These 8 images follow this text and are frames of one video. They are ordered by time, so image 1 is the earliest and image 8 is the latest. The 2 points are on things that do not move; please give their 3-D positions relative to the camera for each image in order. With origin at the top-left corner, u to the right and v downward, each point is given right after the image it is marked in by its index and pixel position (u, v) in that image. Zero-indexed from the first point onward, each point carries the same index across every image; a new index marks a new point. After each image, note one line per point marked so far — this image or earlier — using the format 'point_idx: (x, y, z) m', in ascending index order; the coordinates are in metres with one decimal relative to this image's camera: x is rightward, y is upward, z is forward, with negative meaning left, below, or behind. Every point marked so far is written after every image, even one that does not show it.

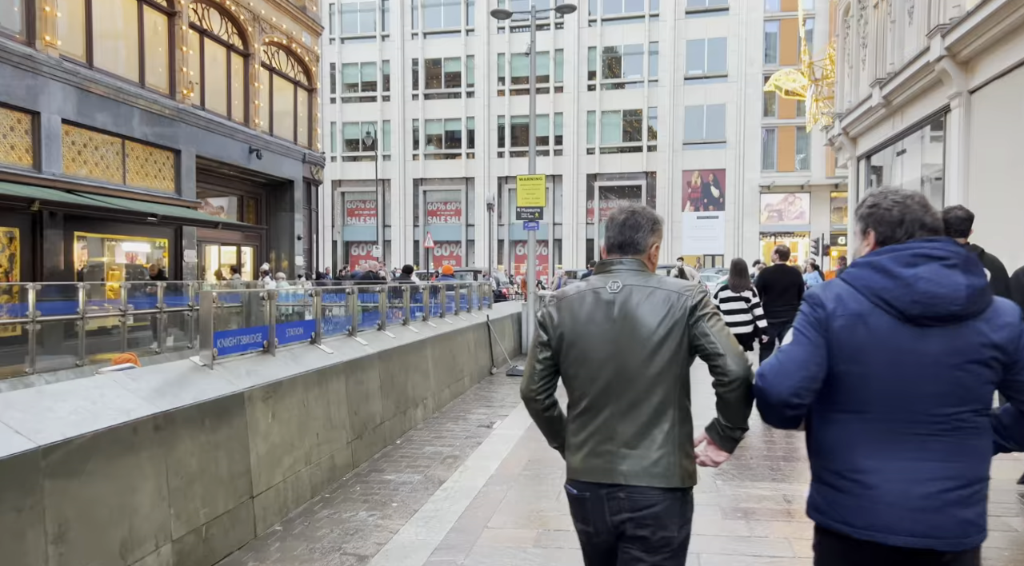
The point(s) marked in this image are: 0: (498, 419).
0: (-0.1, -1.4, +8.5) m
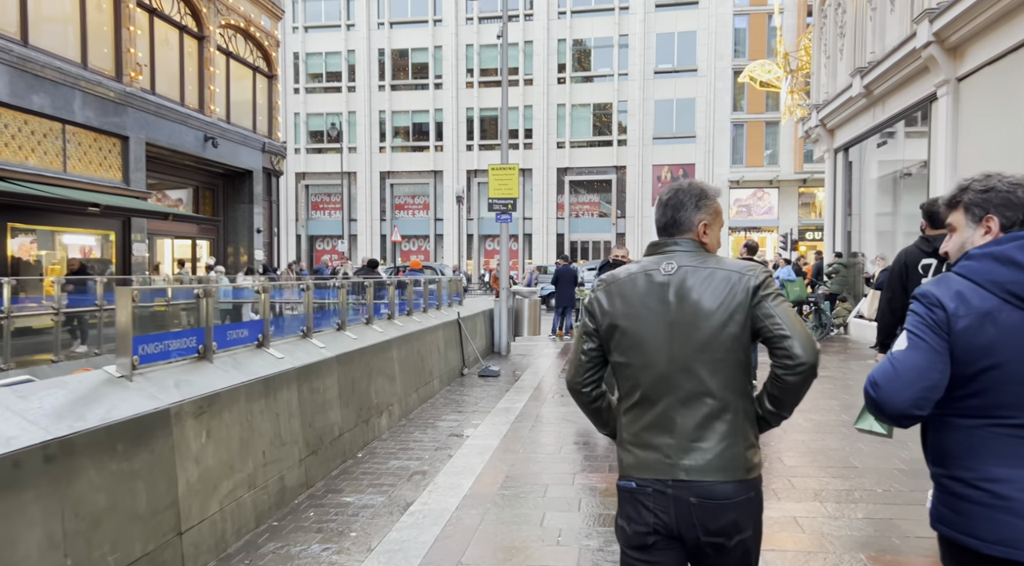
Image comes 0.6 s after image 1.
0: (-0.4, -1.3, +7.8) m
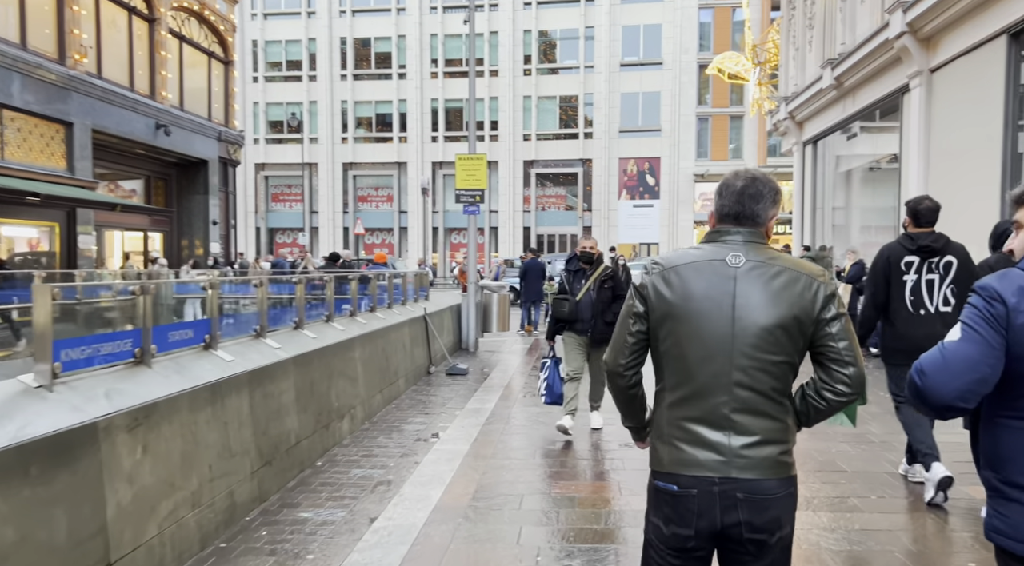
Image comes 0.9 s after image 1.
0: (-0.6, -1.3, +7.3) m
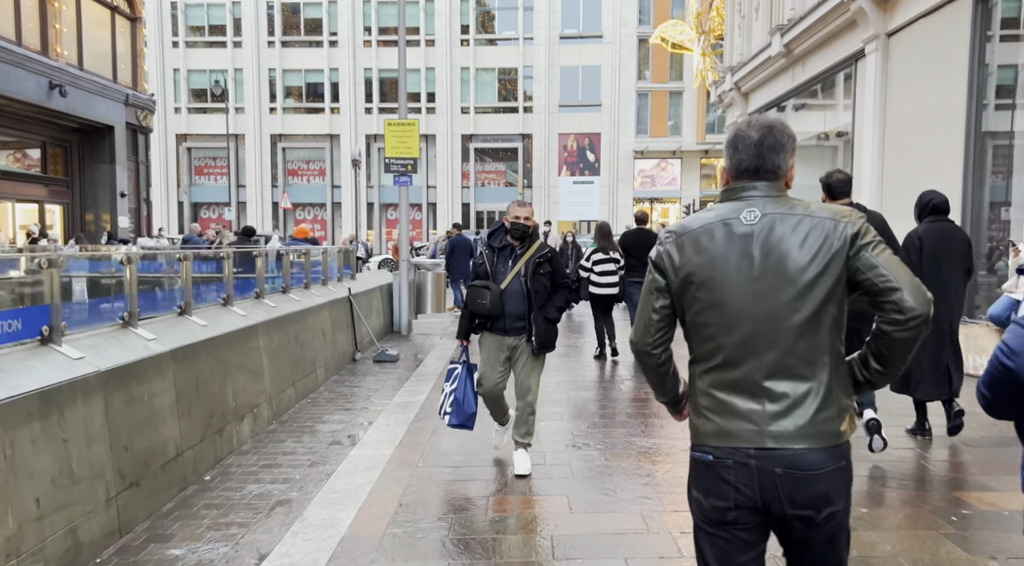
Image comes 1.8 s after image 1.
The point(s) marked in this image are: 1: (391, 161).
0: (-1.2, -1.1, +6.3) m
1: (-1.8, +1.8, +12.4) m
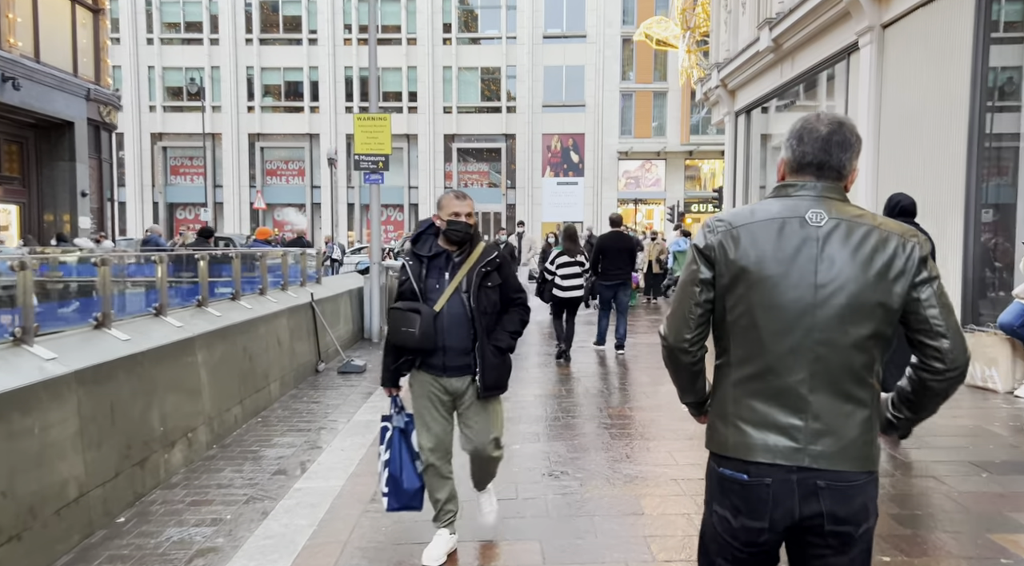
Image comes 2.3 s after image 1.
0: (-1.4, -1.1, +5.6) m
1: (-2.1, +1.7, +11.6) m
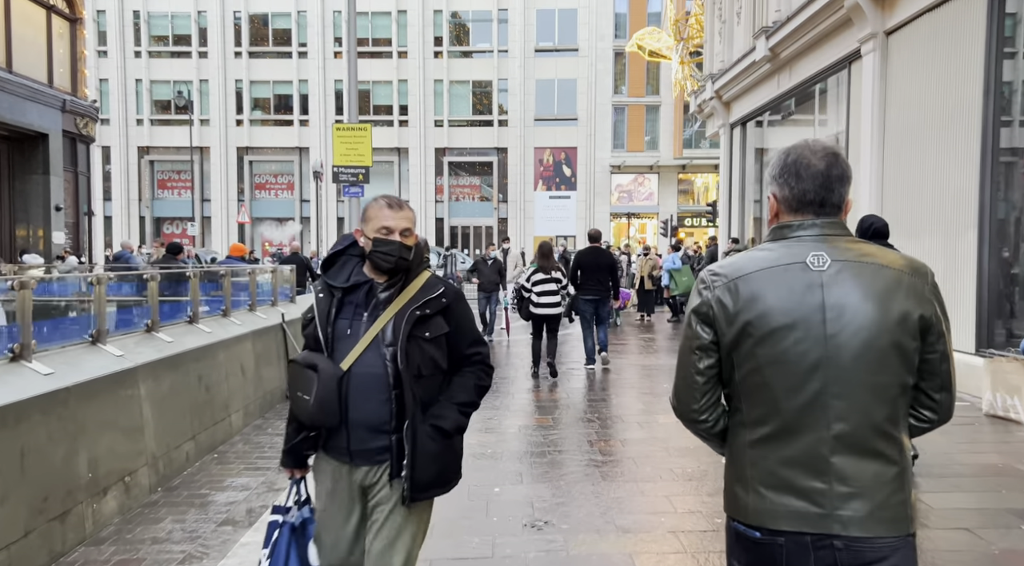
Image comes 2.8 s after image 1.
0: (-1.5, -1.3, +5.0) m
1: (-2.3, +1.5, +11.1) m
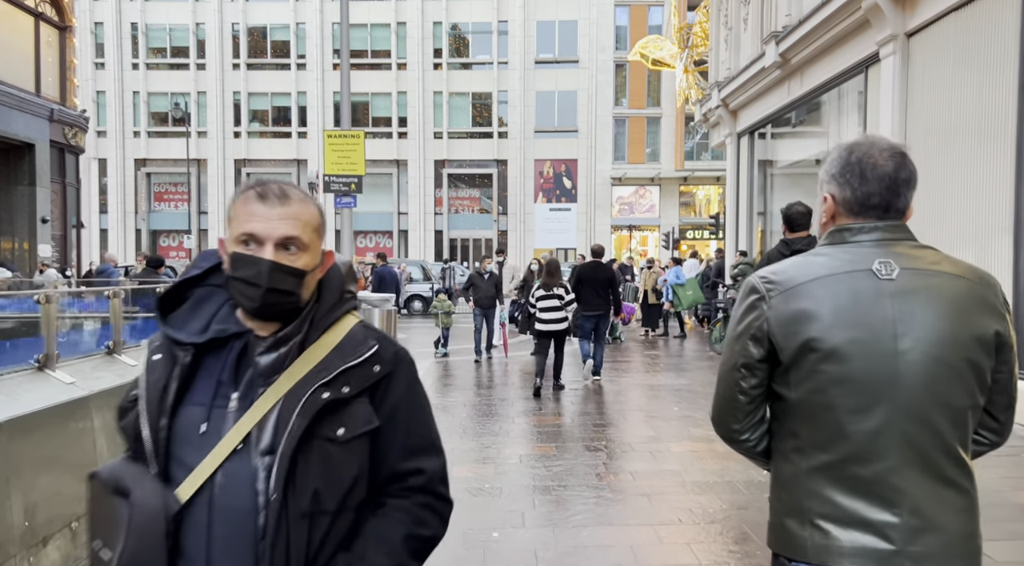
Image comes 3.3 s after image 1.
0: (-1.5, -1.4, +4.5) m
1: (-2.3, +1.3, +10.6) m
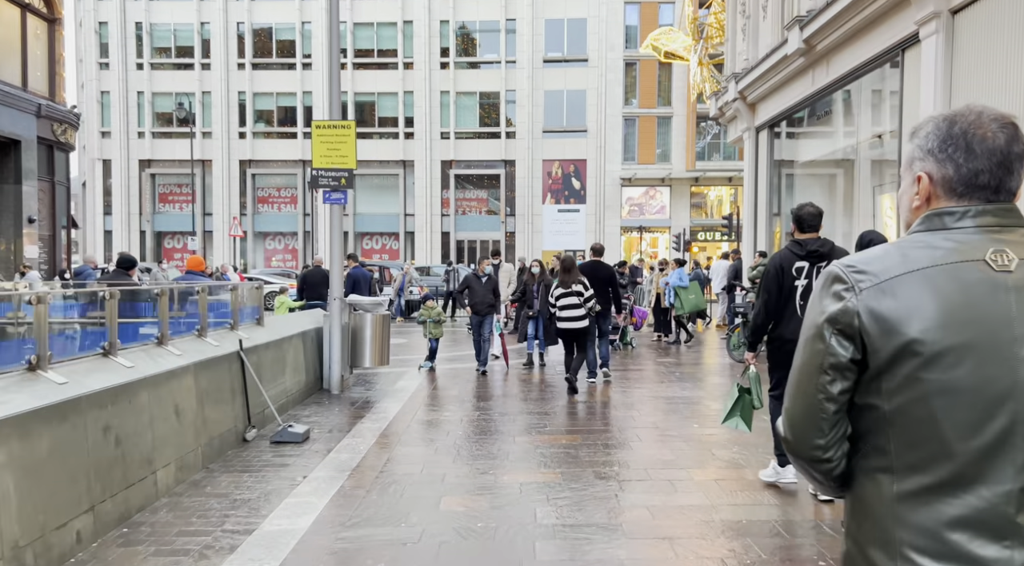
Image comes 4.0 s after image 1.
0: (-1.5, -1.4, +3.7) m
1: (-2.2, +1.3, +9.8) m
